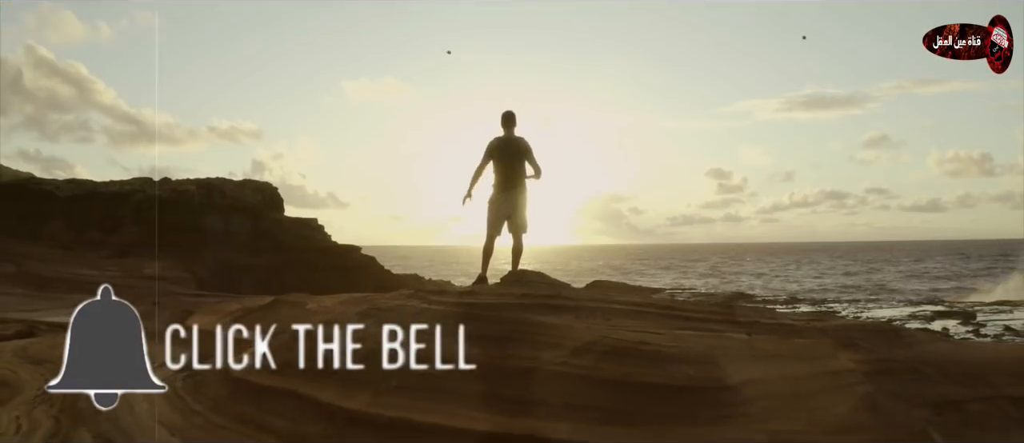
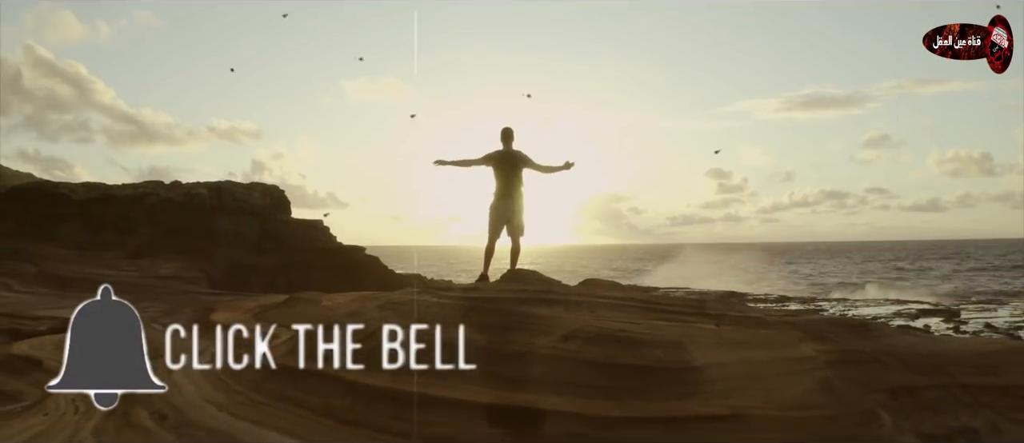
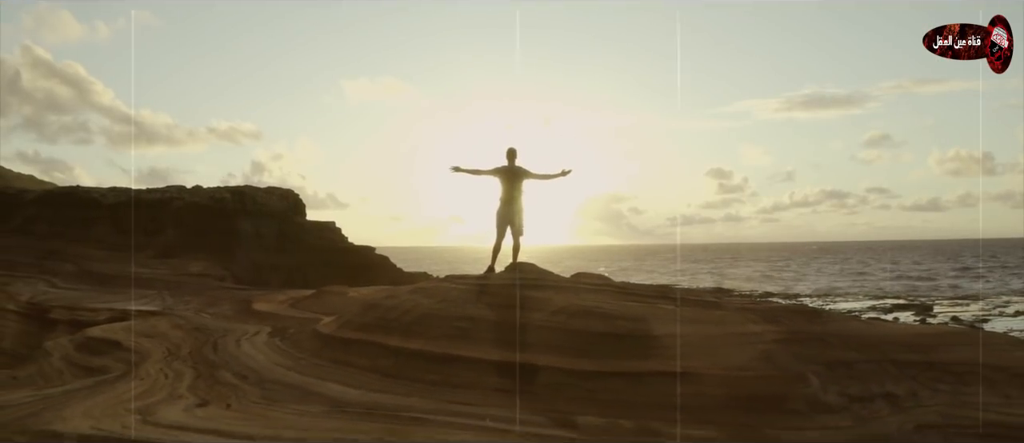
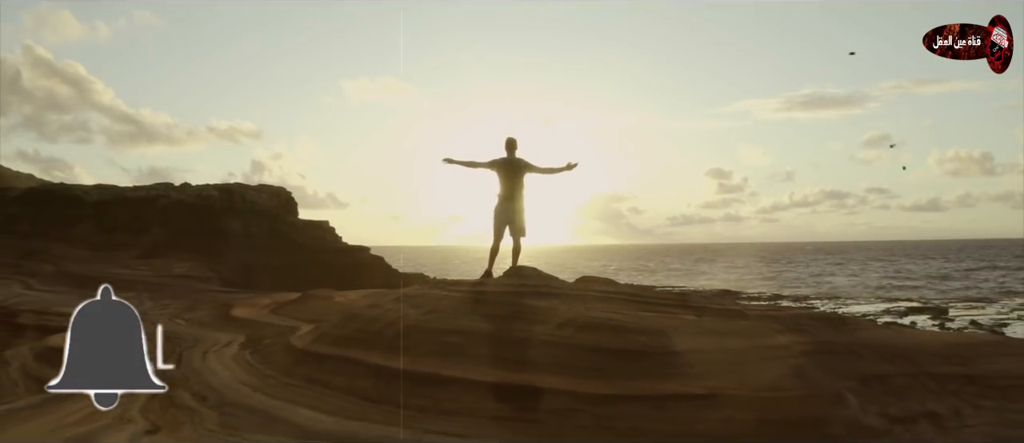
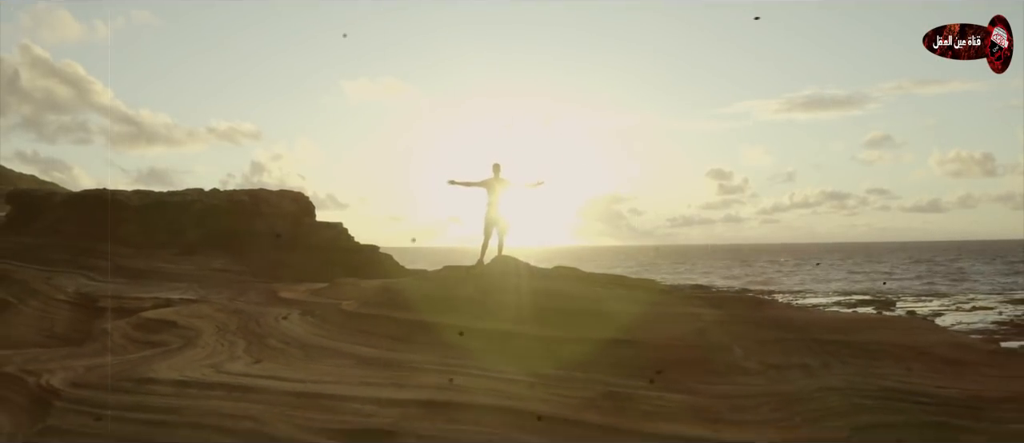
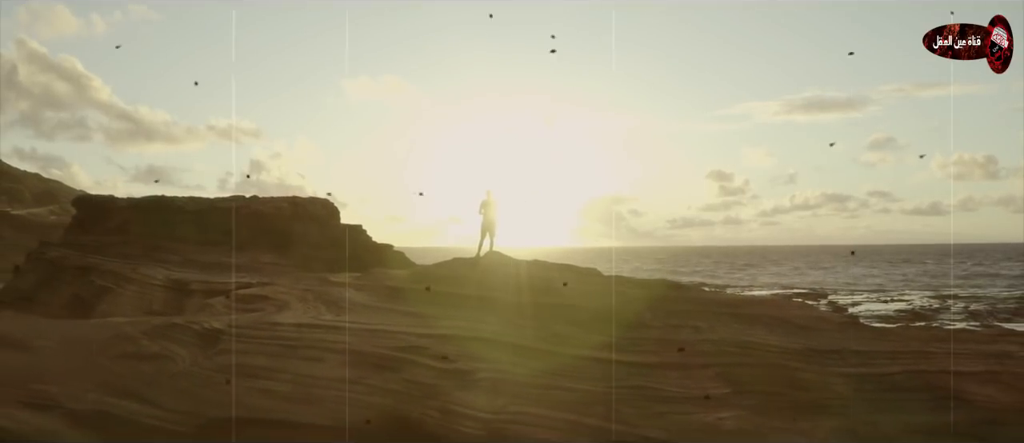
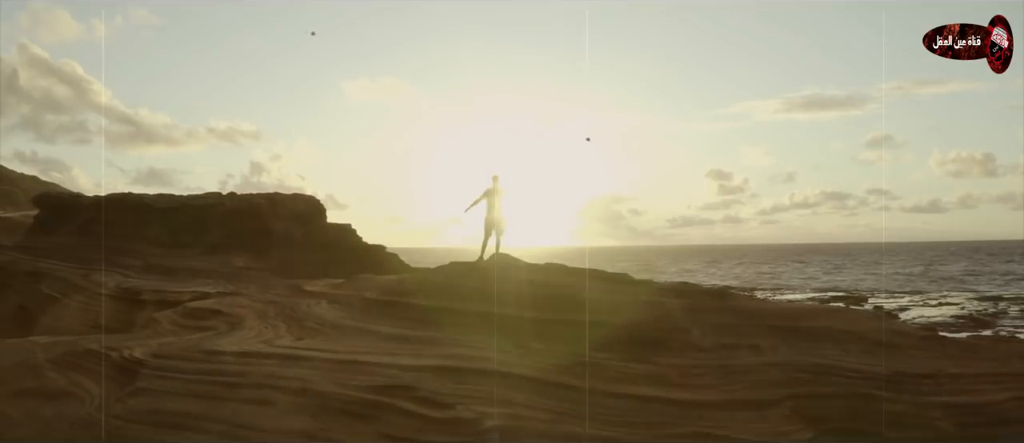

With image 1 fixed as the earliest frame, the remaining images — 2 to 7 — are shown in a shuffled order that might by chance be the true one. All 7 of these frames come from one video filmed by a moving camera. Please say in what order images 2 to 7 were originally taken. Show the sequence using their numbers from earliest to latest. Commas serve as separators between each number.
2, 4, 3, 5, 7, 6
